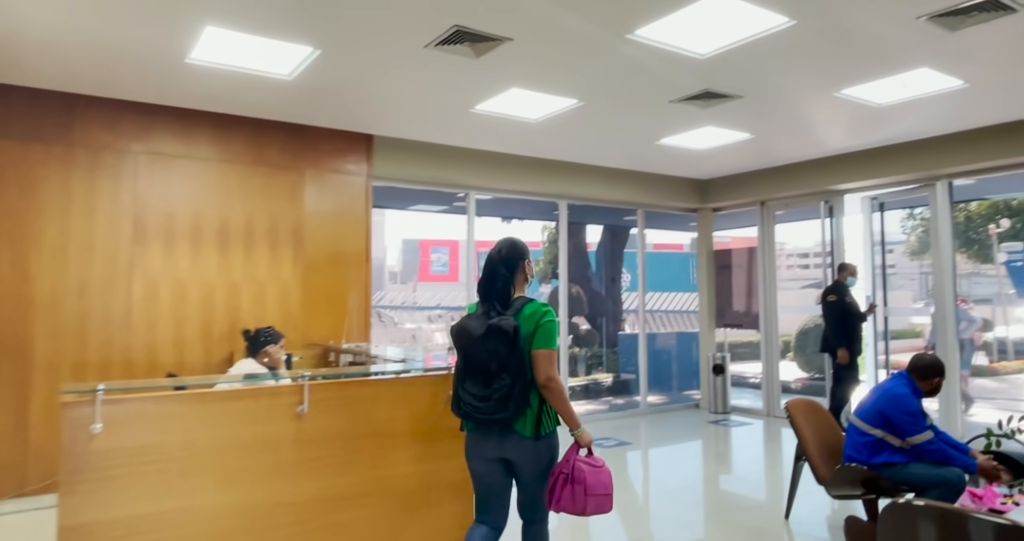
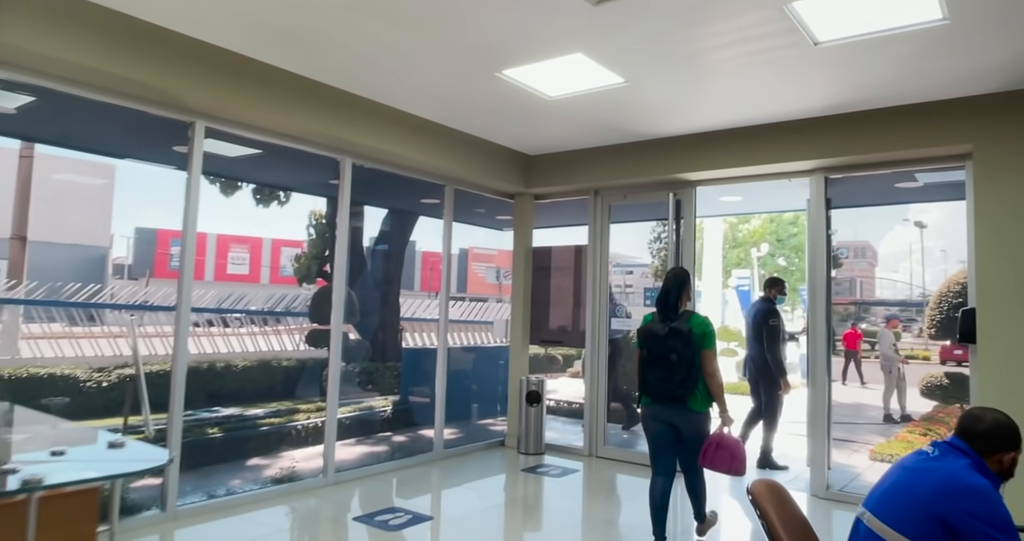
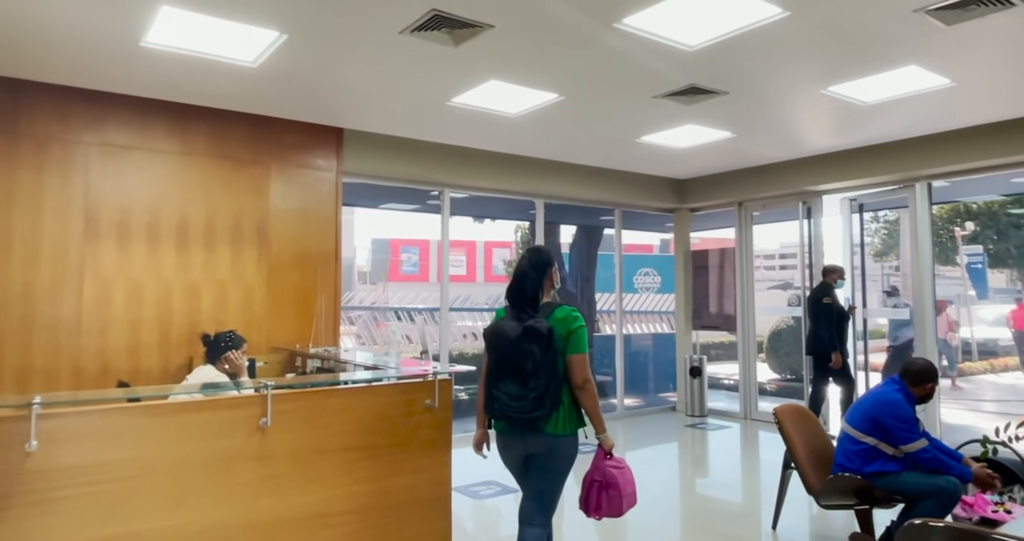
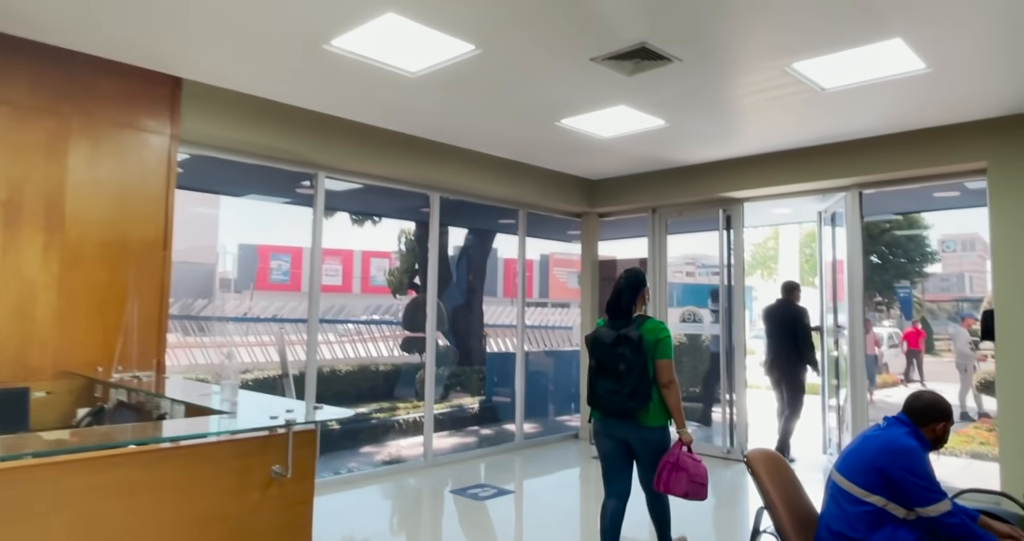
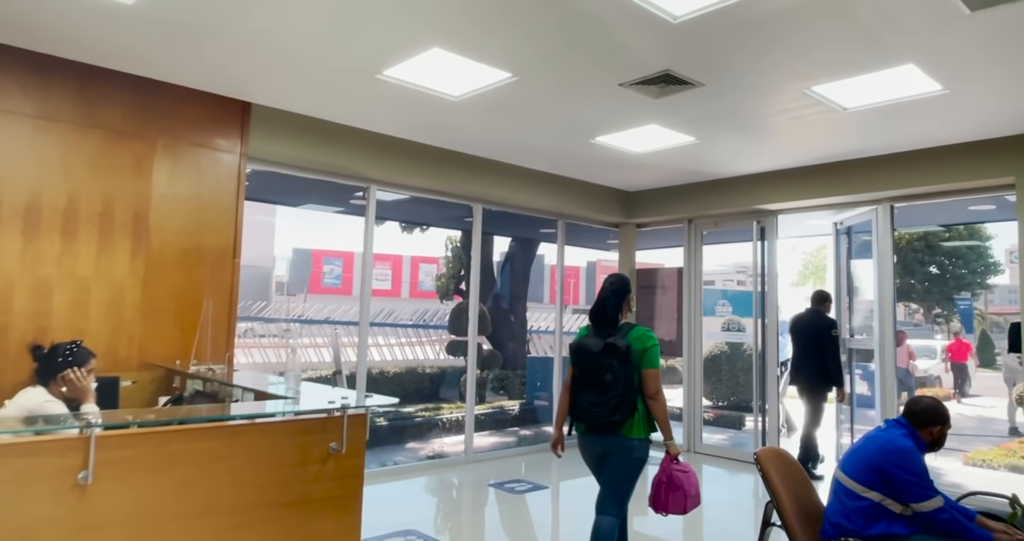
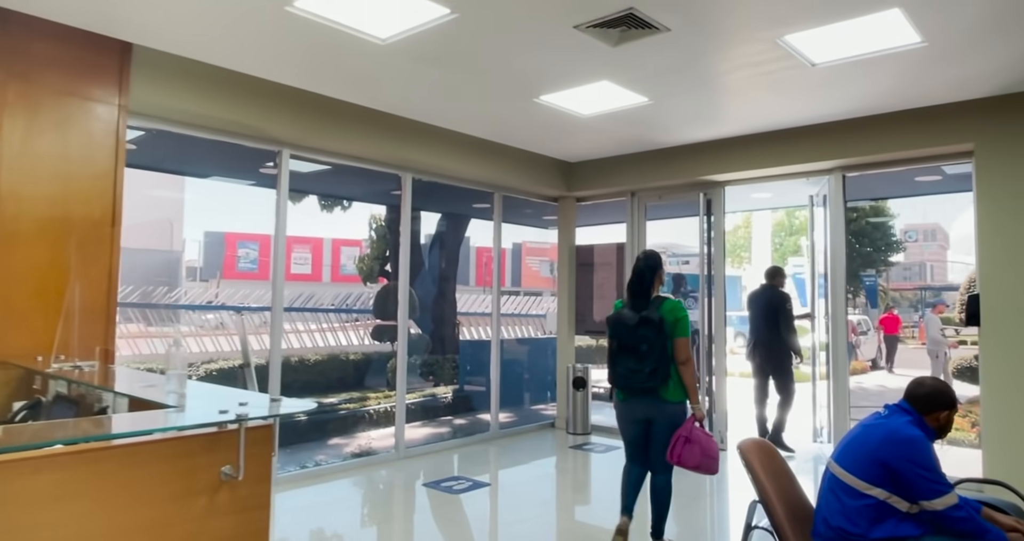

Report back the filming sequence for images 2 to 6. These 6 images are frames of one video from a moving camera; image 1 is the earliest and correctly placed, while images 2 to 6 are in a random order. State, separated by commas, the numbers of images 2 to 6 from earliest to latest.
3, 5, 4, 6, 2
